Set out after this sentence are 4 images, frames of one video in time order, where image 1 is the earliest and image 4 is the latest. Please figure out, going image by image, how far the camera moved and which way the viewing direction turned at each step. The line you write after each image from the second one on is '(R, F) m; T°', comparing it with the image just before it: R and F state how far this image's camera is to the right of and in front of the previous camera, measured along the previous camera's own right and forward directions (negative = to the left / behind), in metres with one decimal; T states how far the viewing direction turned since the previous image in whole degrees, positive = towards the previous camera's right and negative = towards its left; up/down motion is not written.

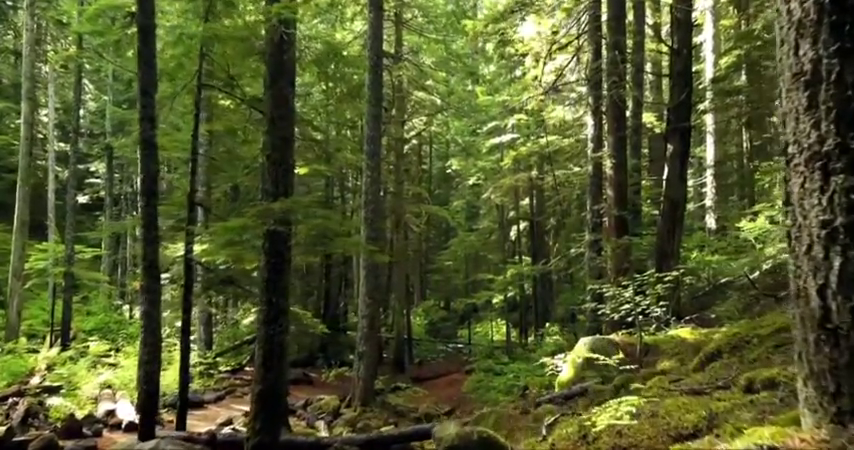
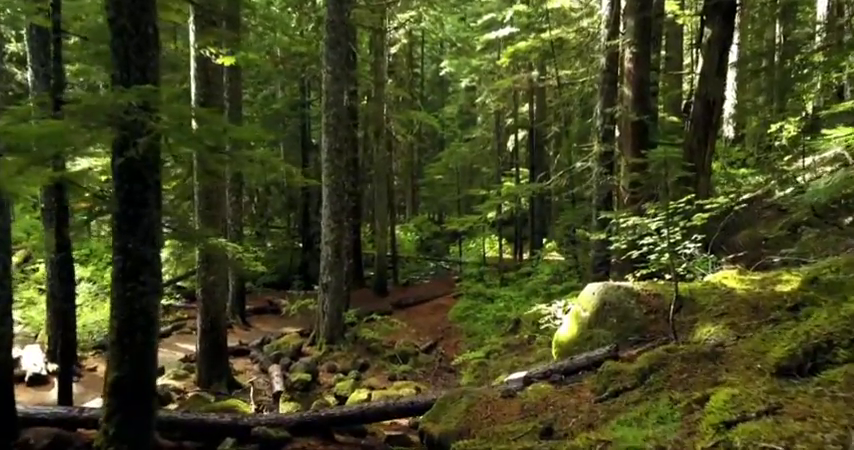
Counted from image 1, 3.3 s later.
(+0.5, +2.6) m; 0°
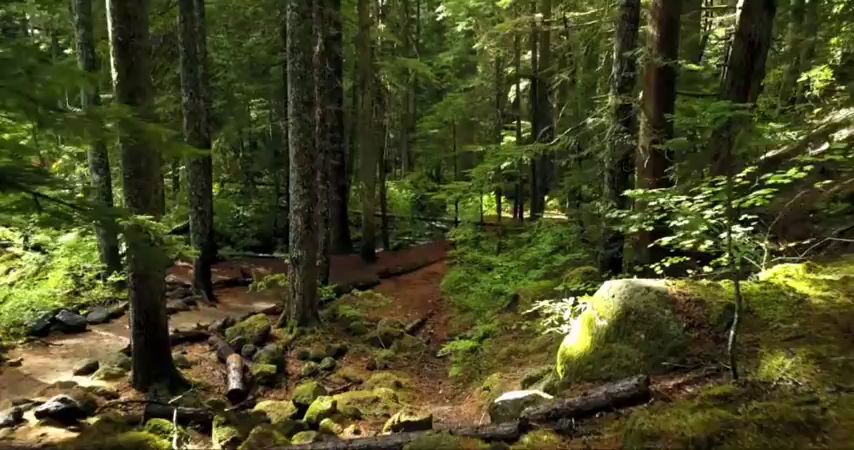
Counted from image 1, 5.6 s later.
(+0.3, +1.8) m; 0°
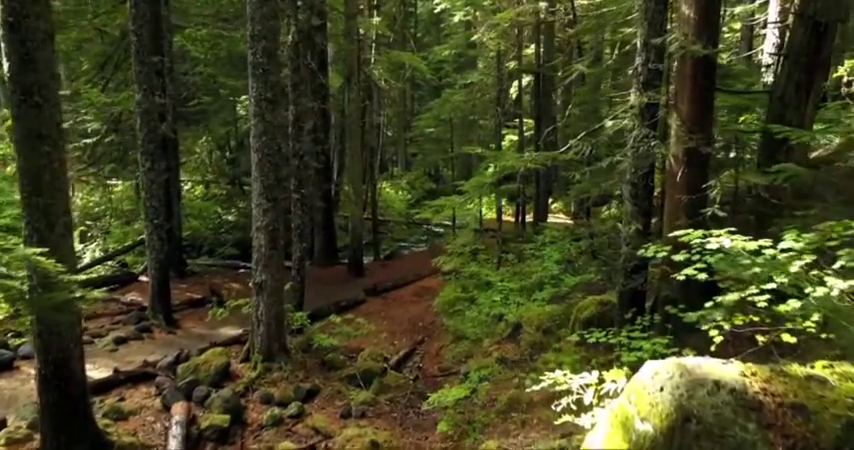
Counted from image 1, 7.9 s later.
(+0.2, +1.7) m; 0°
